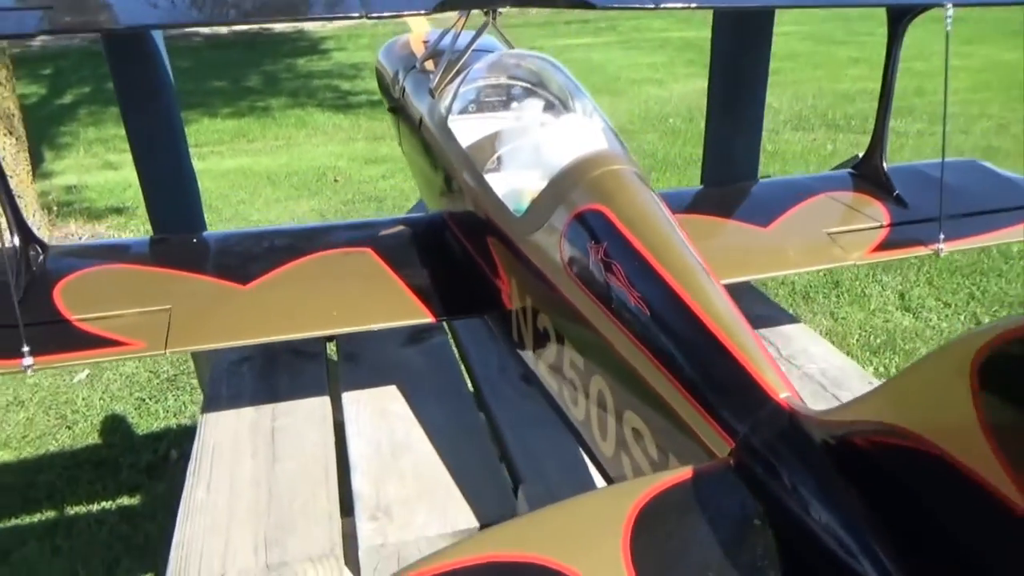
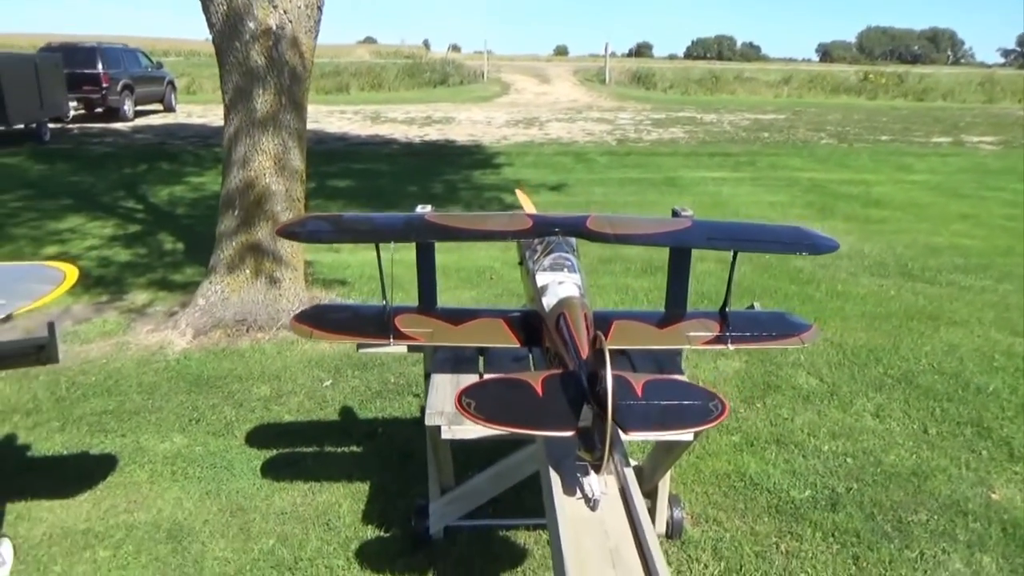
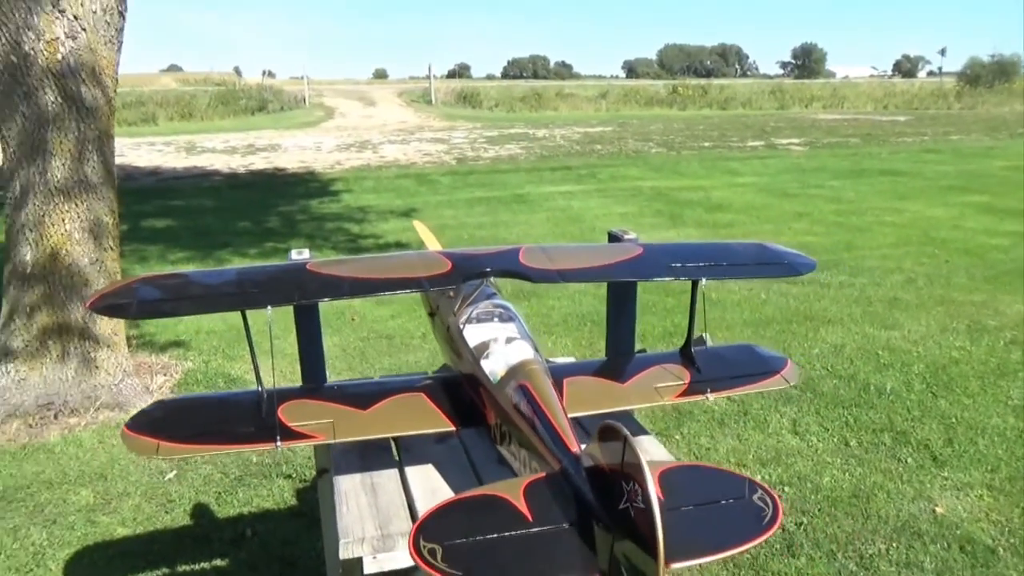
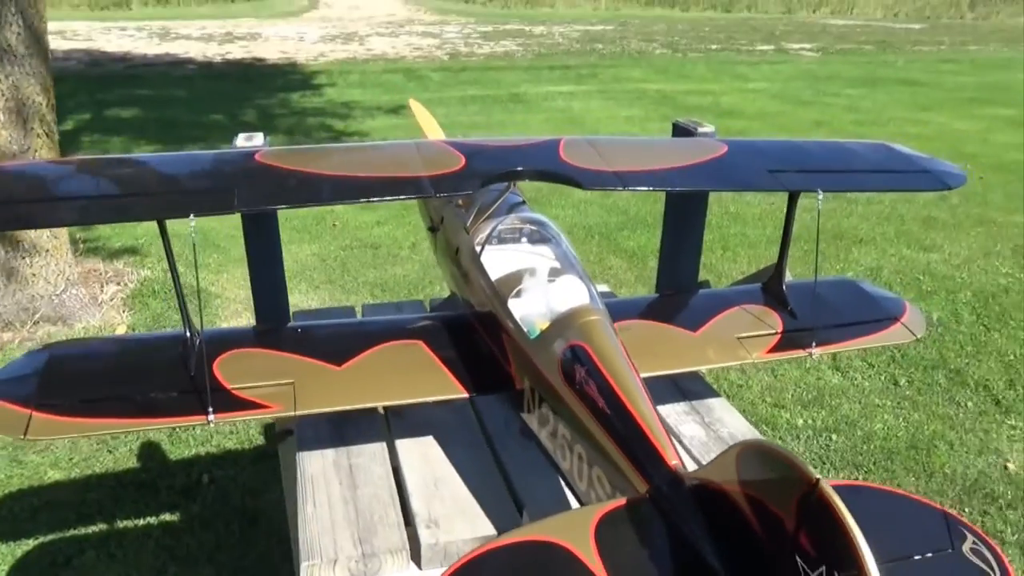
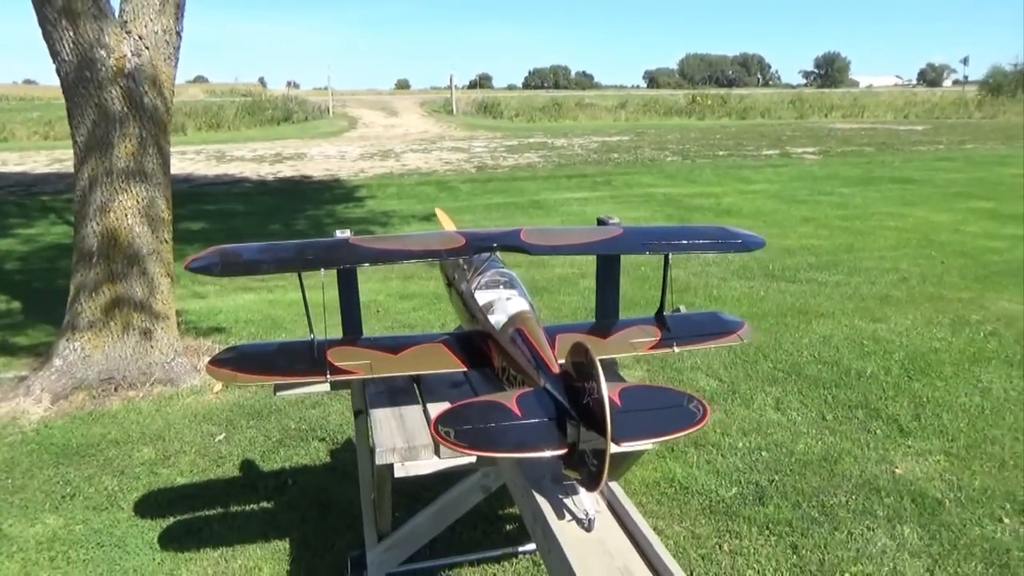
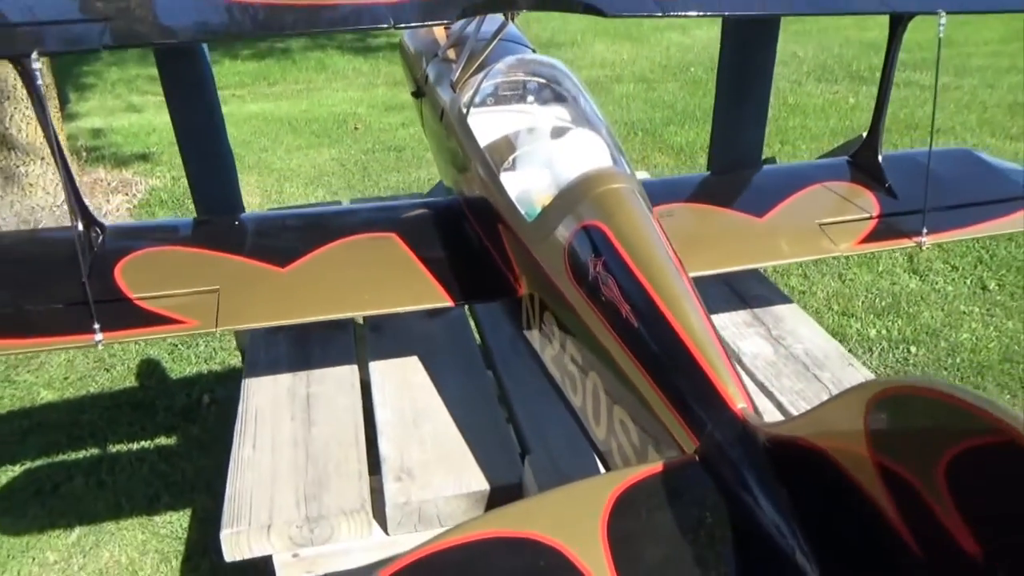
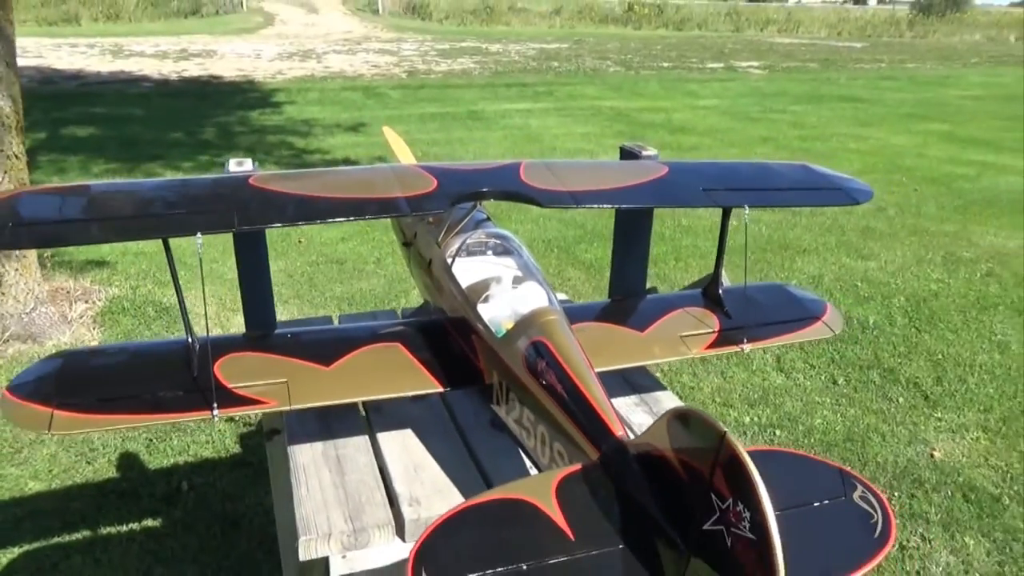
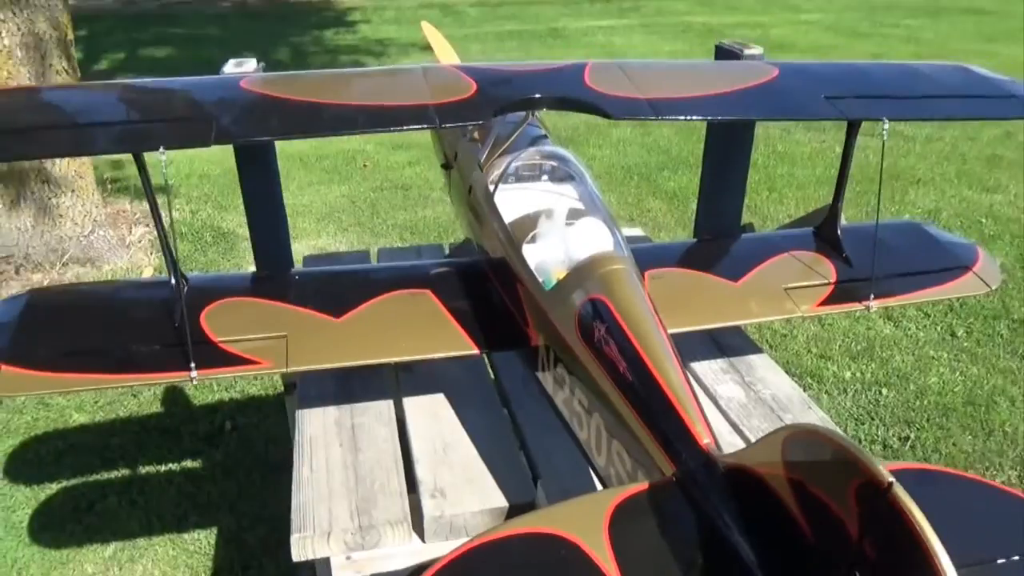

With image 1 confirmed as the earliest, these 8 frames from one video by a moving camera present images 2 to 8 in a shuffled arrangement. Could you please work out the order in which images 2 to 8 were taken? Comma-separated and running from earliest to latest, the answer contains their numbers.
6, 8, 4, 7, 3, 5, 2
